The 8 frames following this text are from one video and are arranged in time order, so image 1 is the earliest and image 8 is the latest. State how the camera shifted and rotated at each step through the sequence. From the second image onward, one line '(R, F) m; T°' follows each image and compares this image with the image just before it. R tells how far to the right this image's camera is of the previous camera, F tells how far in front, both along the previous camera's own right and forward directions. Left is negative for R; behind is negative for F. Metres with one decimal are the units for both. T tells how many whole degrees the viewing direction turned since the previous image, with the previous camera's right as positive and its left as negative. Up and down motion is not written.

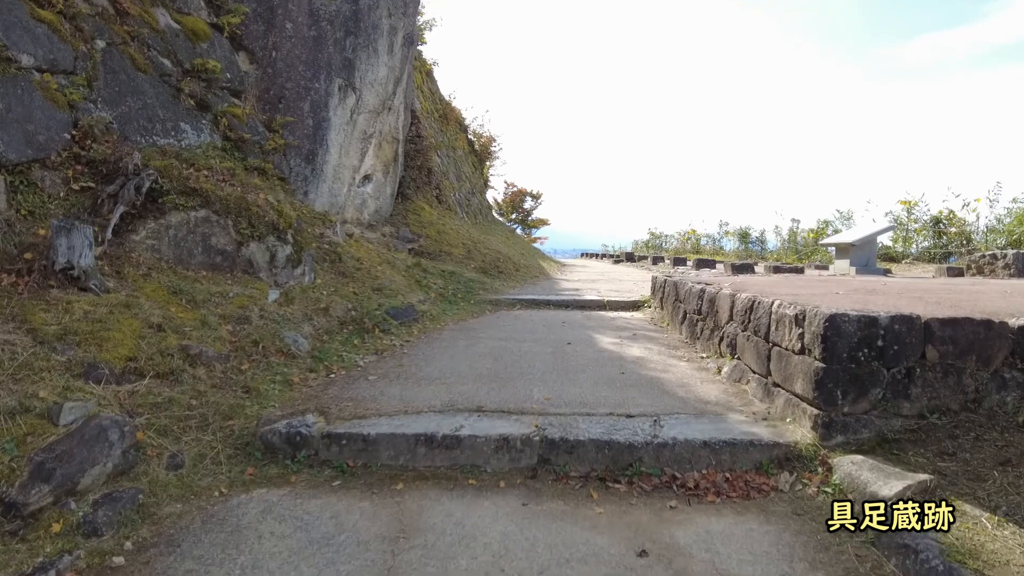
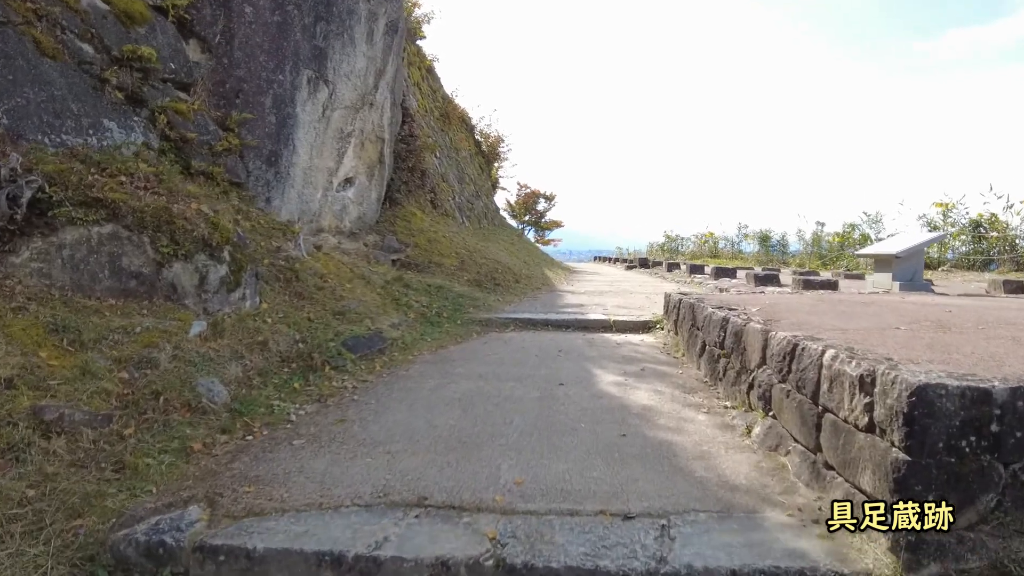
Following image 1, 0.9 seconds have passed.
(+0.3, +1.0) m; -1°
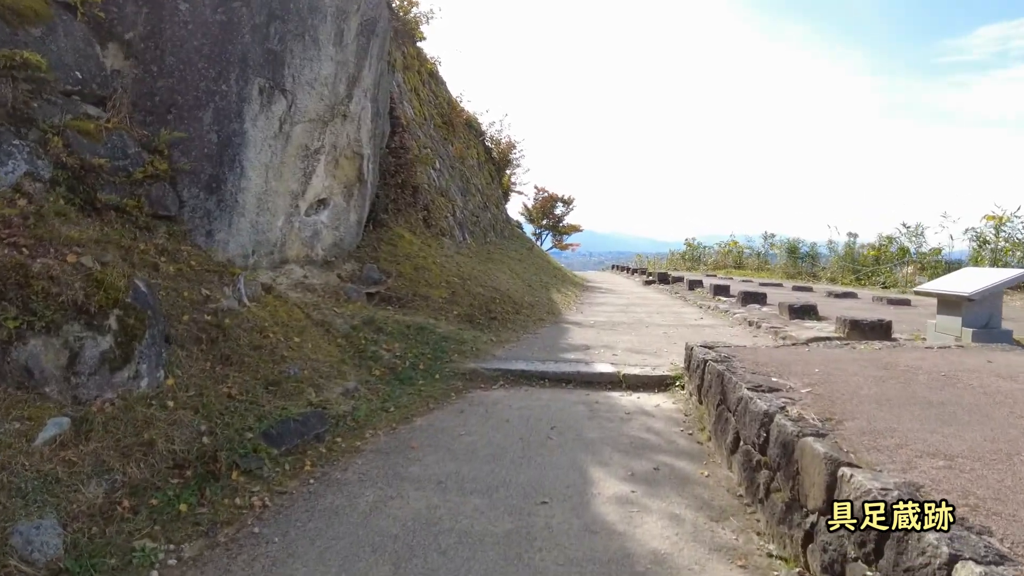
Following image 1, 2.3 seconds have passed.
(+0.3, +1.2) m; -2°
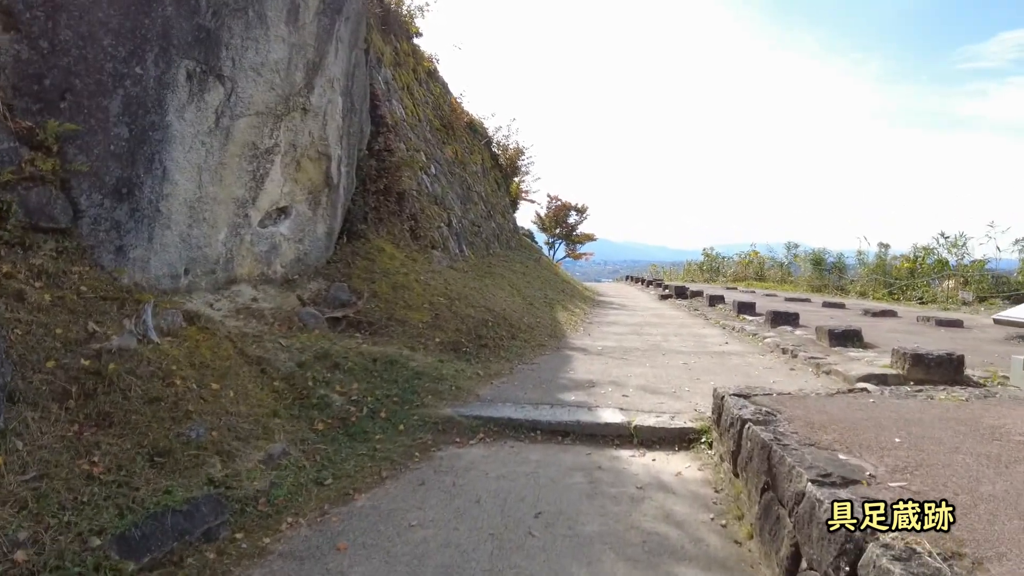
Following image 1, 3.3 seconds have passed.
(+0.2, +1.2) m; -1°
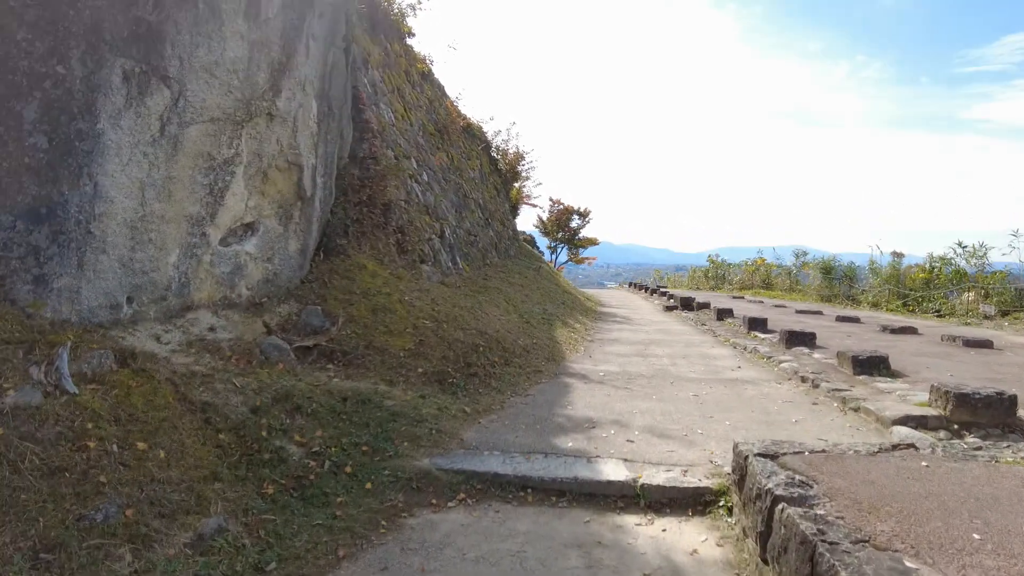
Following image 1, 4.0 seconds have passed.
(+0.1, +0.7) m; 0°
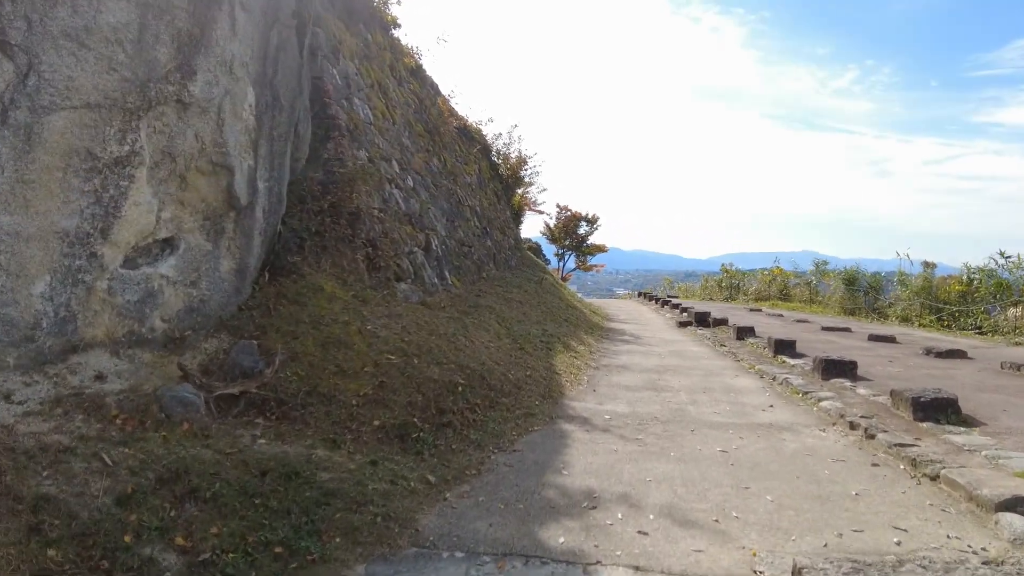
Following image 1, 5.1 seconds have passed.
(+0.2, +1.3) m; -1°
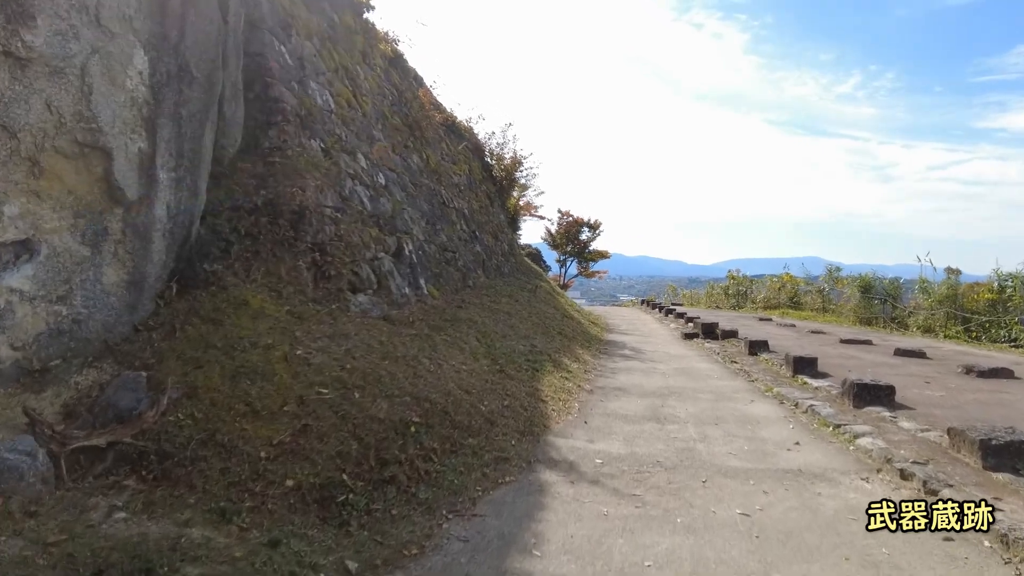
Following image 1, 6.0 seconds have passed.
(+0.3, +1.2) m; 0°
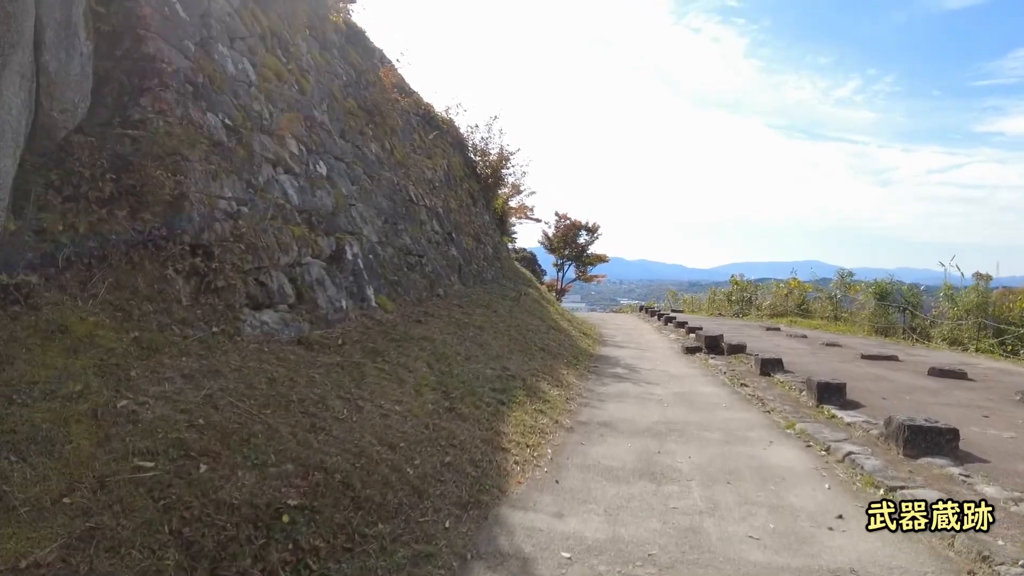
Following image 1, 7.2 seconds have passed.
(+0.4, +1.5) m; 0°
